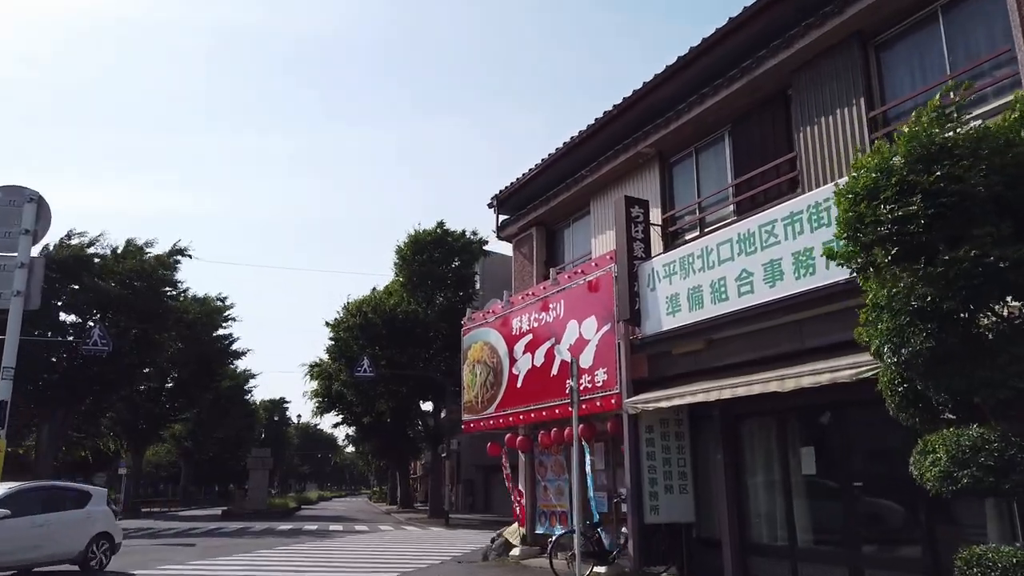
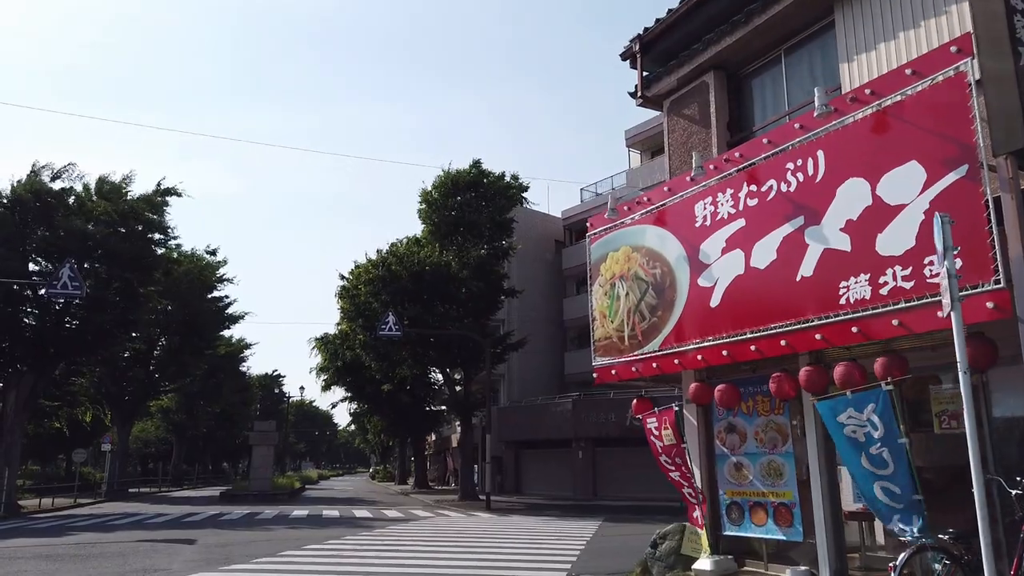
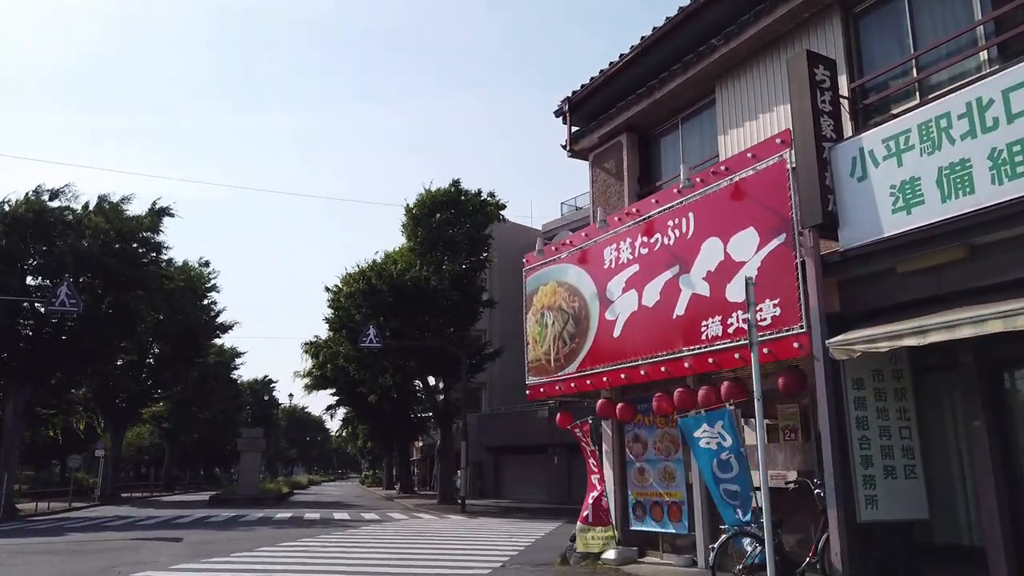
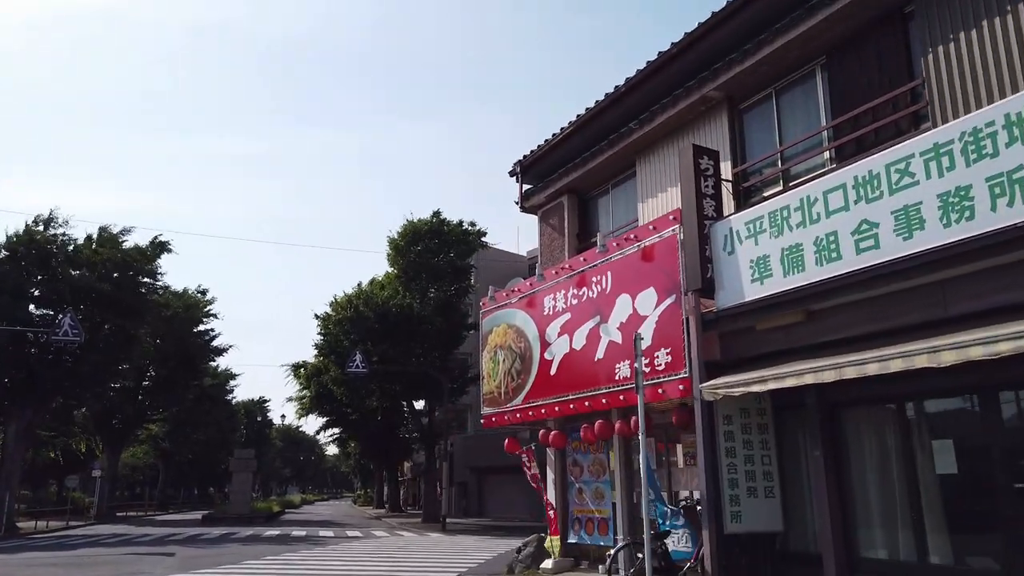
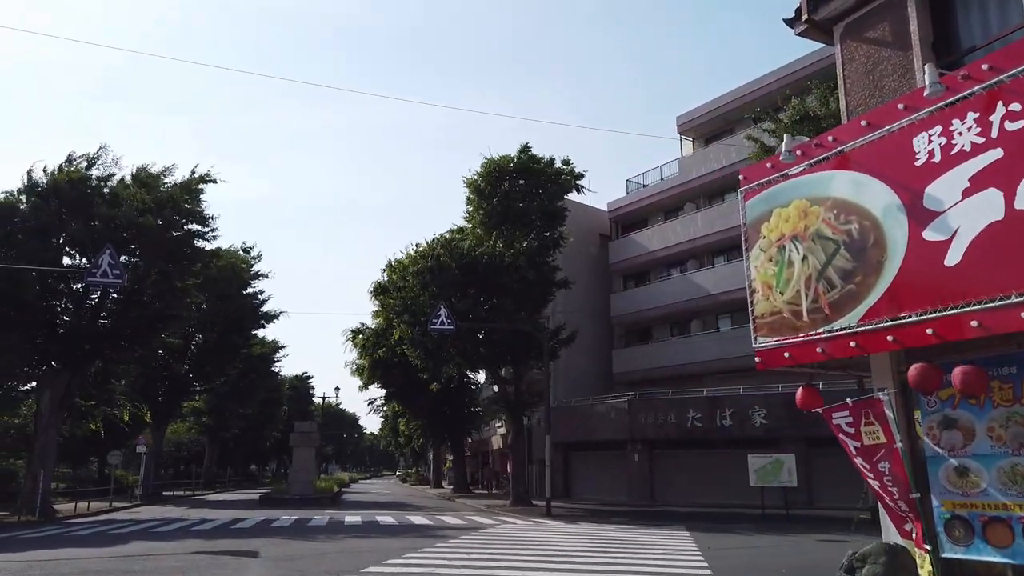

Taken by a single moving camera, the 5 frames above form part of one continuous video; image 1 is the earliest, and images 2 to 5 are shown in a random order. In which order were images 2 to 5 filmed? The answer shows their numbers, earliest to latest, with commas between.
4, 3, 2, 5
